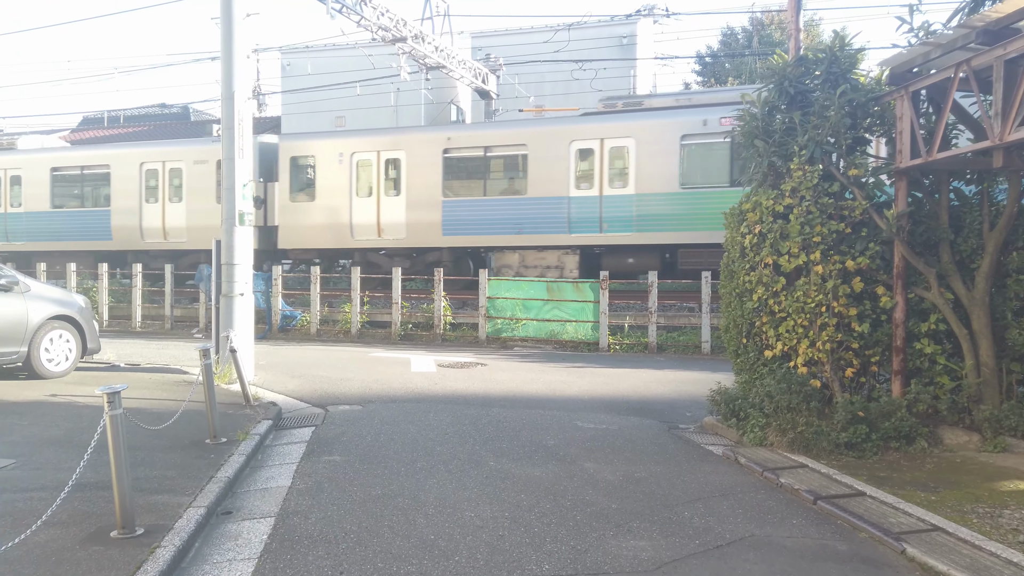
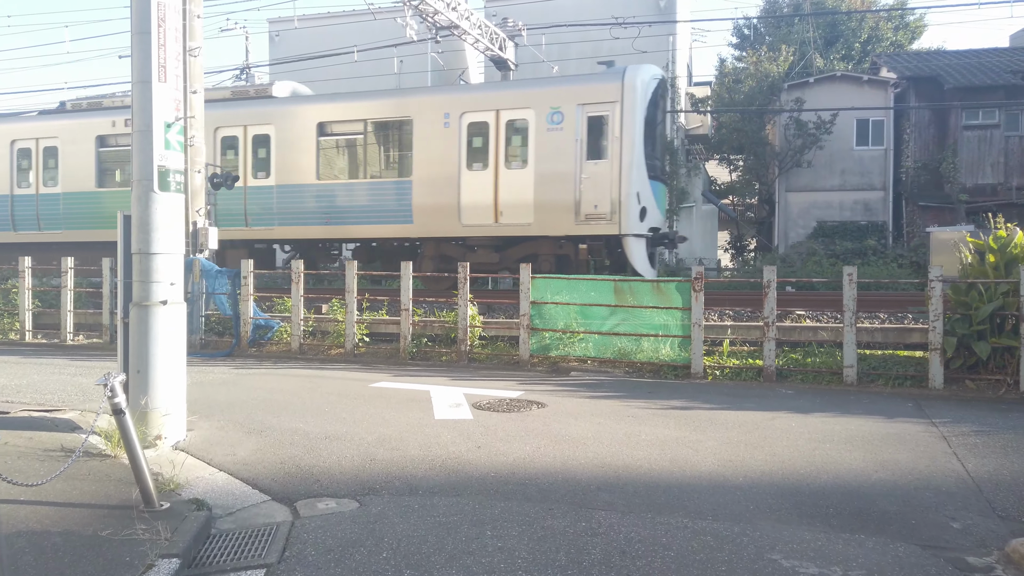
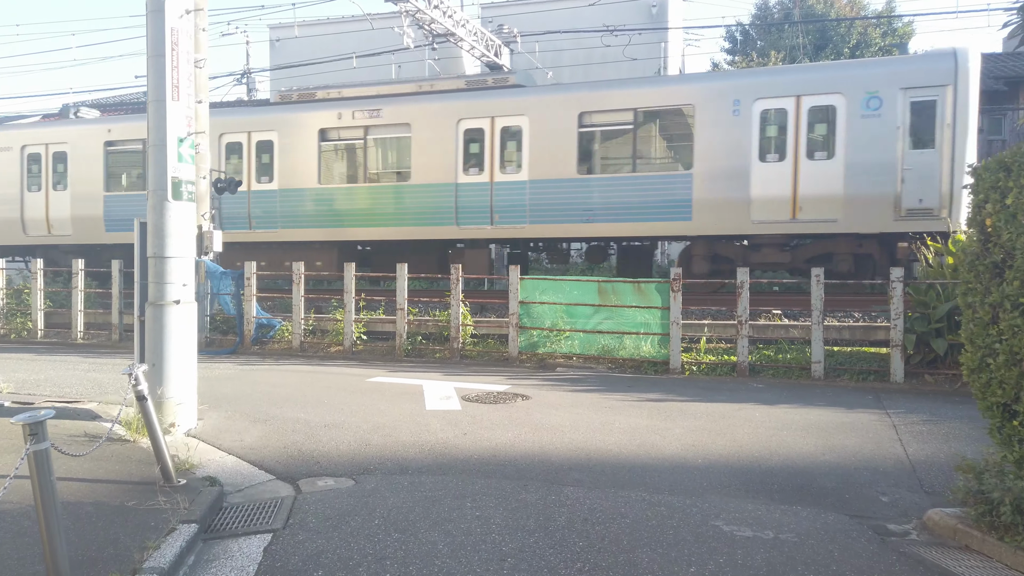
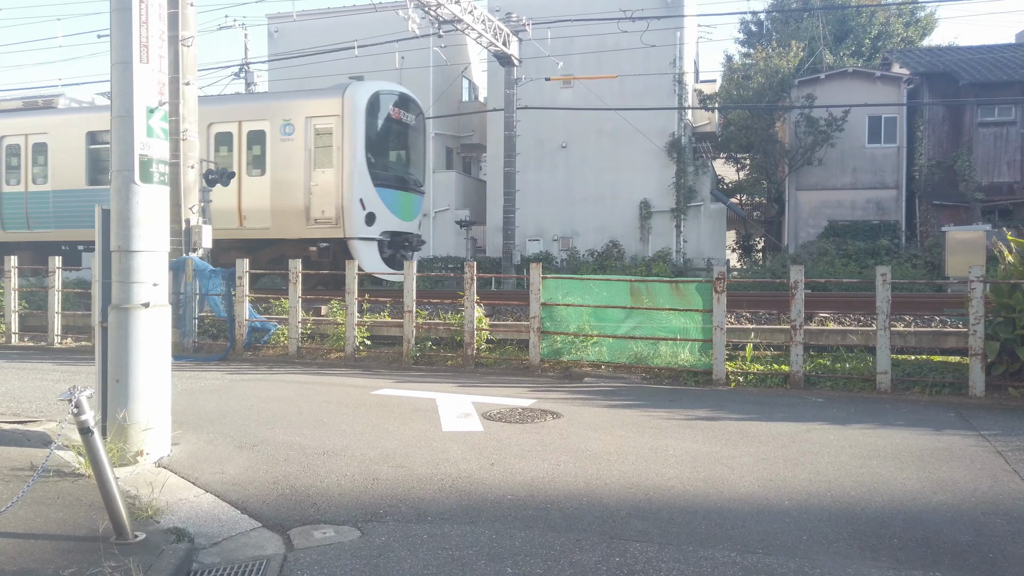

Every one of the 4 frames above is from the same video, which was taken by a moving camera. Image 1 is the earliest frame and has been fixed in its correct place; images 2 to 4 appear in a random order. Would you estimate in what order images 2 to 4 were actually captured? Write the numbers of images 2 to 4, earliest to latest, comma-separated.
3, 2, 4
